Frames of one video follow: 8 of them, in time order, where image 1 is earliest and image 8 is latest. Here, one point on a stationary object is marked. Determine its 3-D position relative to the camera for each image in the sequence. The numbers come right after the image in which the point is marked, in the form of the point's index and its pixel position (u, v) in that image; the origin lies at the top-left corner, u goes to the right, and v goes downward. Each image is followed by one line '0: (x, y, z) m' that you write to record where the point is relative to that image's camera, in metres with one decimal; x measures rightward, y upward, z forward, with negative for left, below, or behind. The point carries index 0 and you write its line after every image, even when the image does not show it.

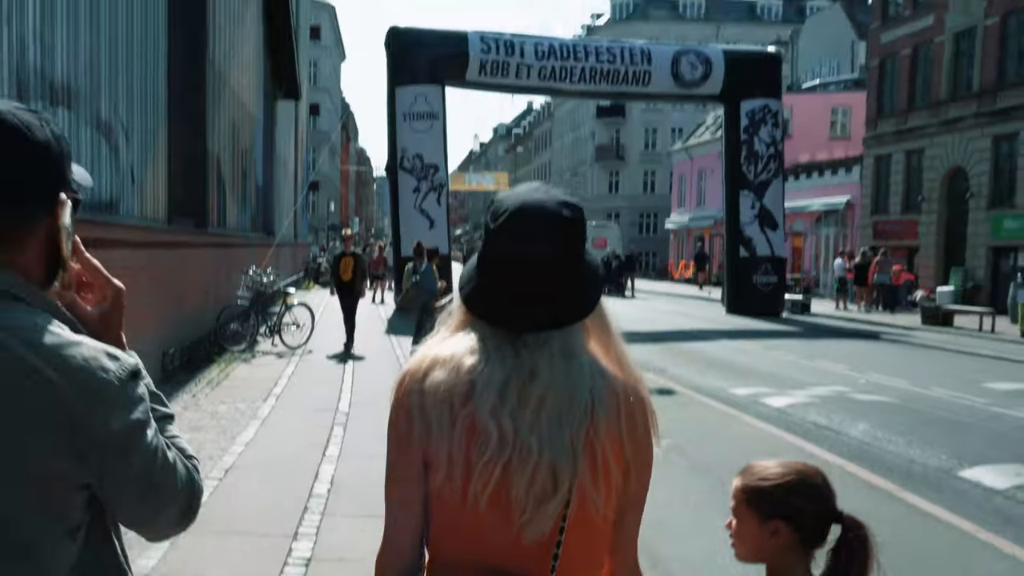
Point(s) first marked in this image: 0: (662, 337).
0: (+2.8, -0.8, +18.8) m
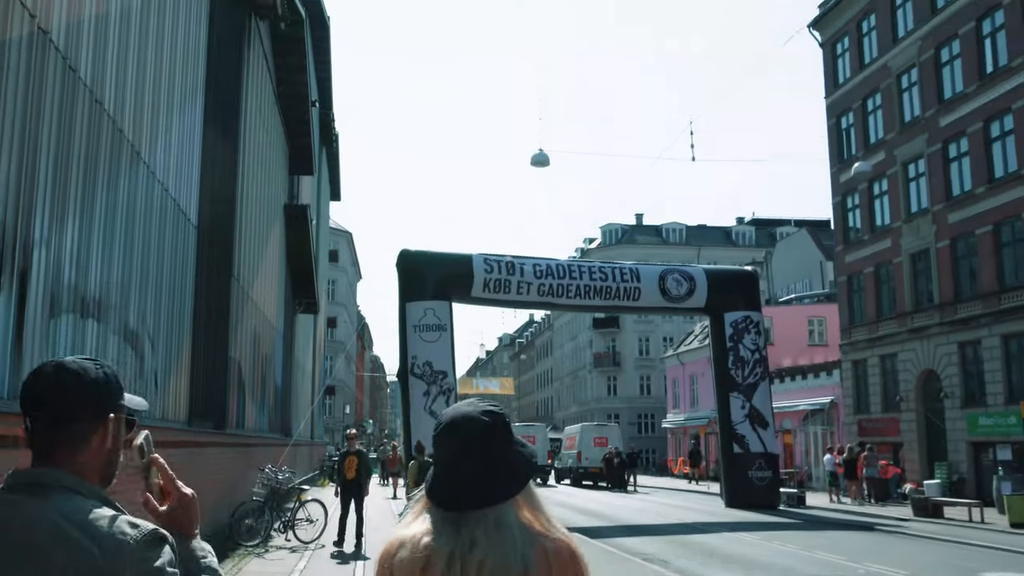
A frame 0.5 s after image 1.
0: (+2.9, -4.5, +19.8) m
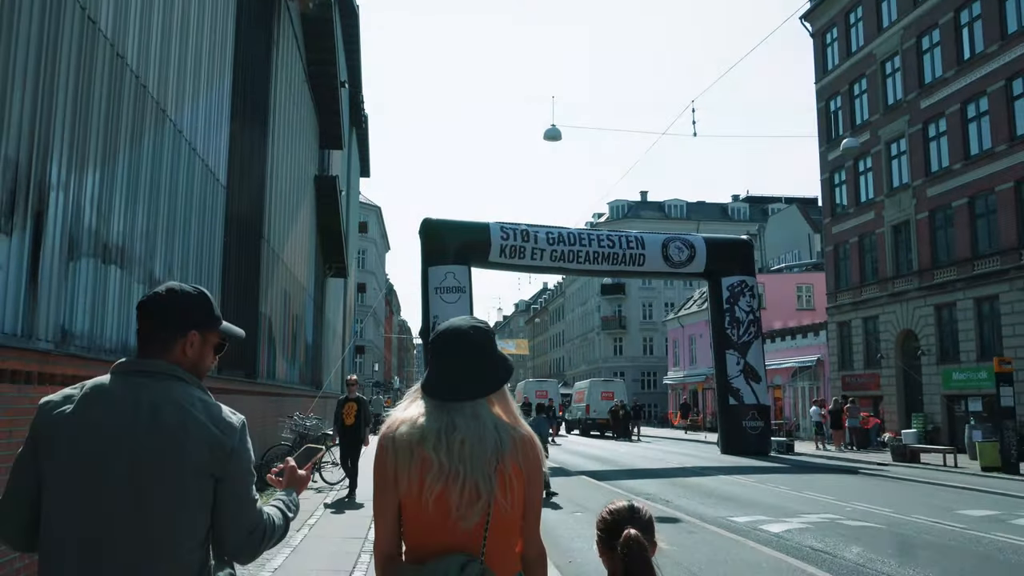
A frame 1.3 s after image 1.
0: (+3.2, -3.9, +22.1) m
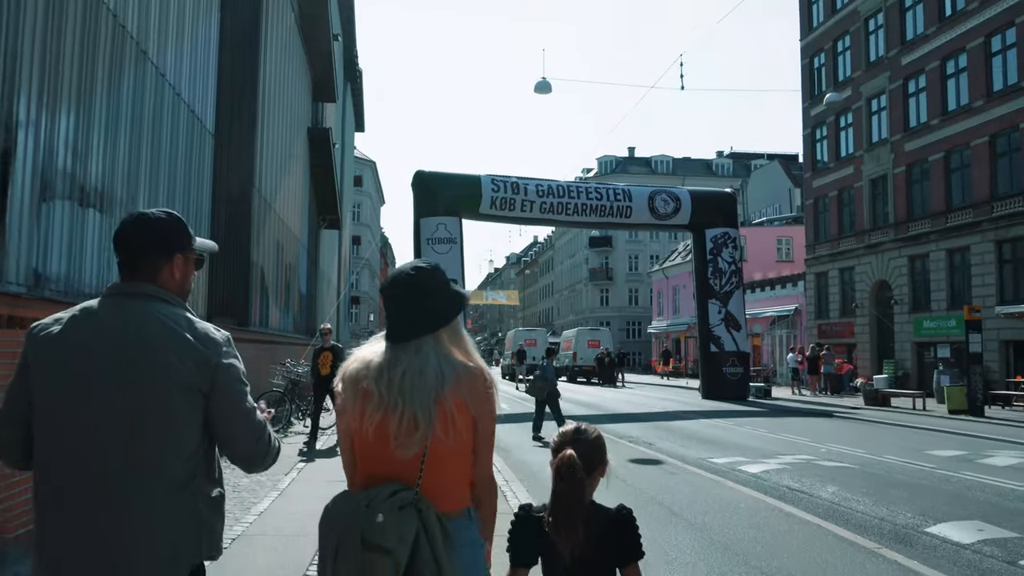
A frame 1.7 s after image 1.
0: (+3.0, -2.8, +23.1) m
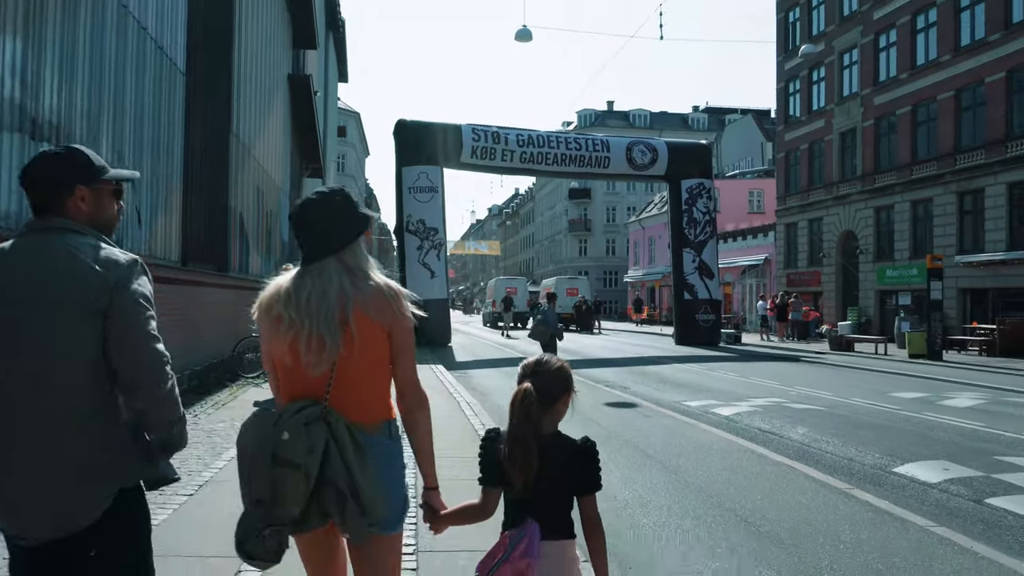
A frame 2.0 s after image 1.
0: (+2.6, -1.7, +24.1) m
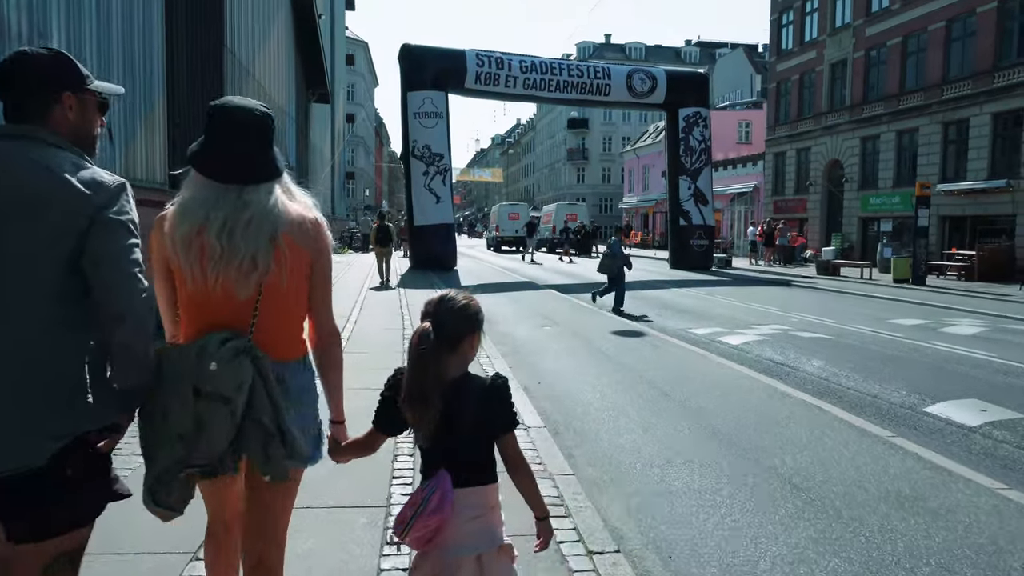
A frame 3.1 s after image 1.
0: (+2.6, +0.1, +25.2) m
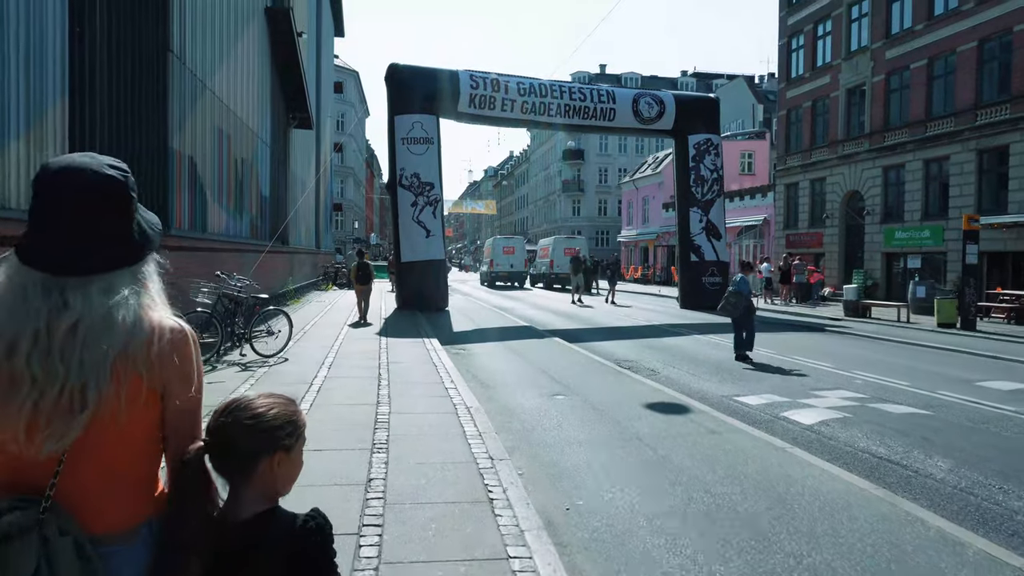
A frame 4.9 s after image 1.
0: (+2.6, -0.8, +22.9) m
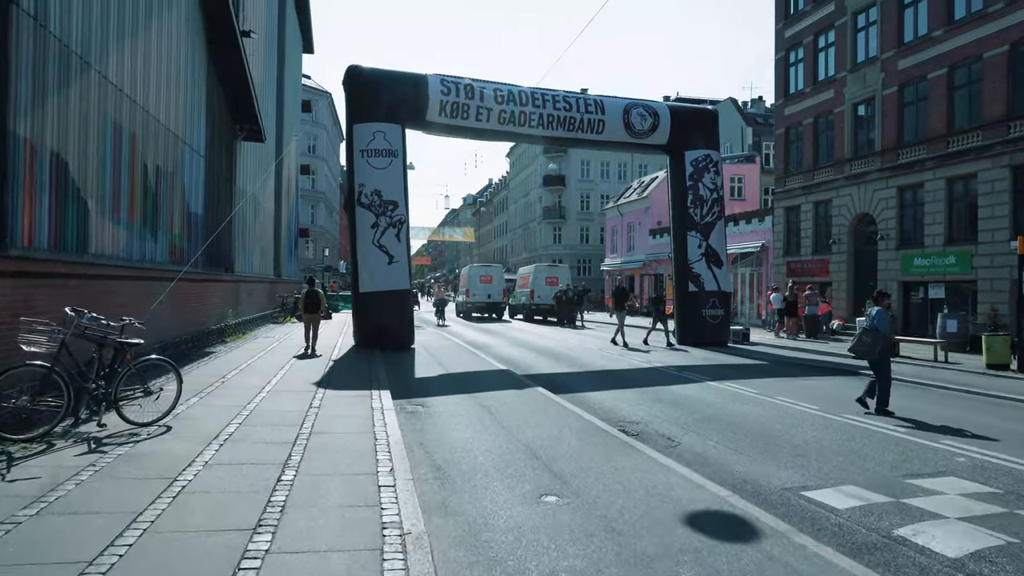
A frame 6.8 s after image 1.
0: (+2.1, -1.4, +19.8) m
